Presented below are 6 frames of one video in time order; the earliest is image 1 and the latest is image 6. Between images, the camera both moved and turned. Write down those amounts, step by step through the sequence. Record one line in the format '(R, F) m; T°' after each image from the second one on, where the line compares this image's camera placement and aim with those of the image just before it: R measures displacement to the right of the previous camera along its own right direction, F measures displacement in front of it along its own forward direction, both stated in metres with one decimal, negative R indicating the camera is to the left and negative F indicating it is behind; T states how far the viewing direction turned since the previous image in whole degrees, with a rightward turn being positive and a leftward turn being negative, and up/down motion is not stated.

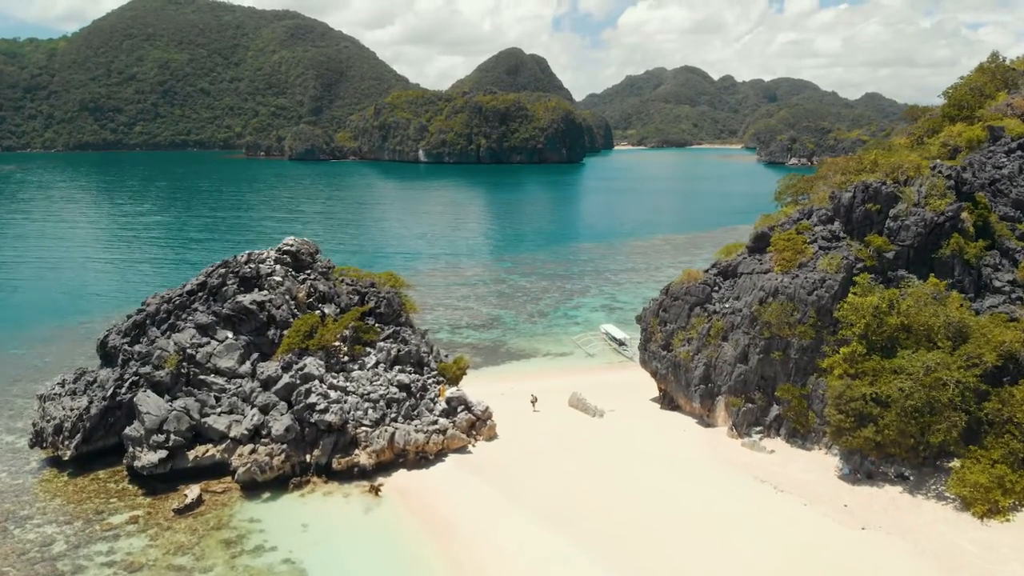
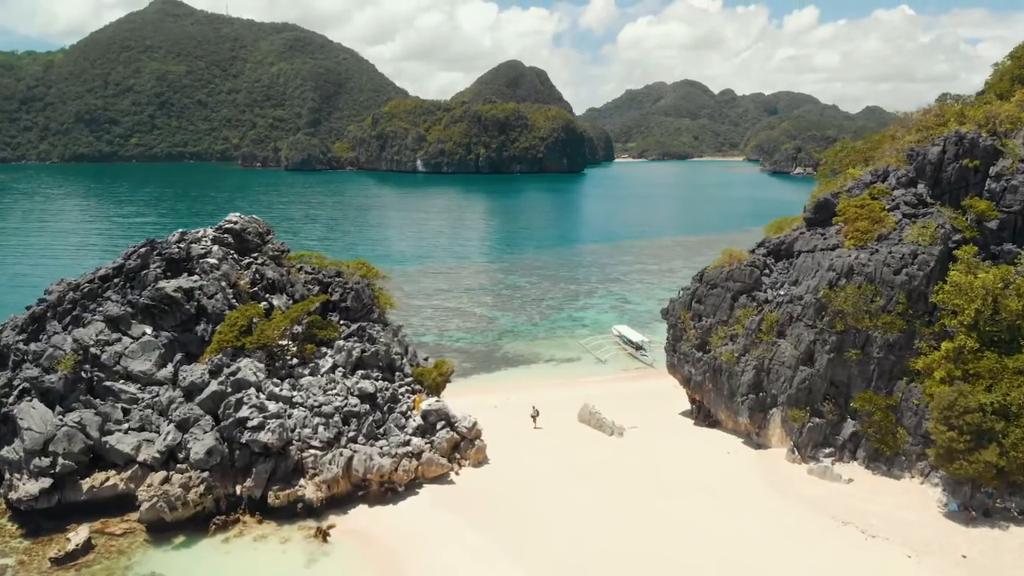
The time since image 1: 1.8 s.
(+0.2, +6.5) m; 0°
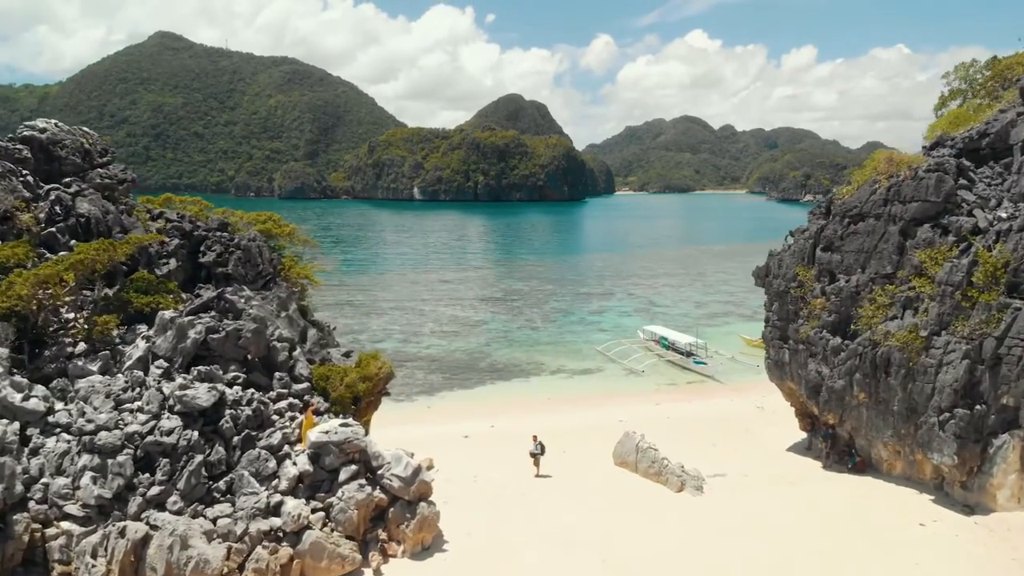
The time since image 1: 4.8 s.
(+0.4, +11.0) m; 0°
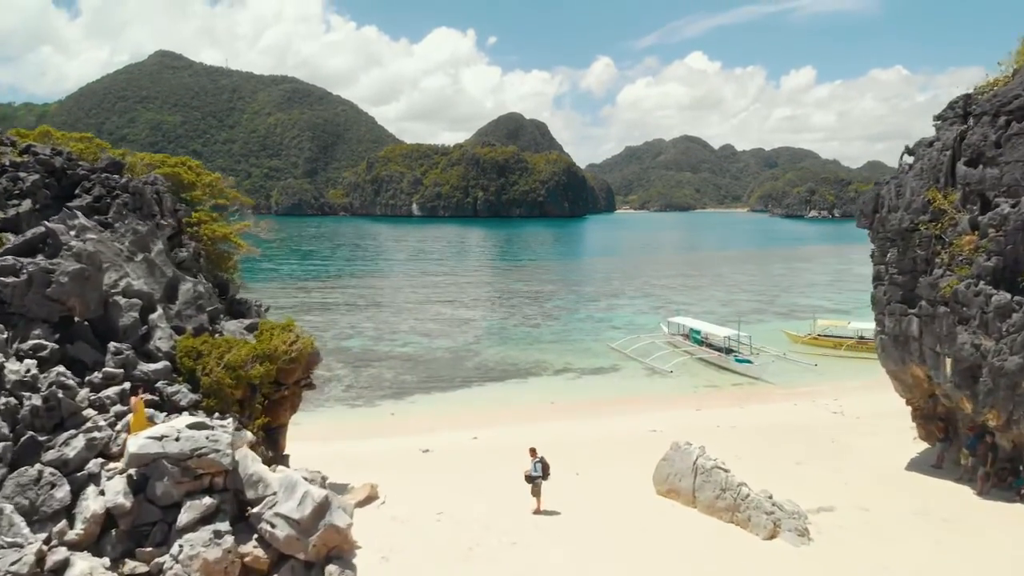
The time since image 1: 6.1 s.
(+0.2, +4.8) m; 0°
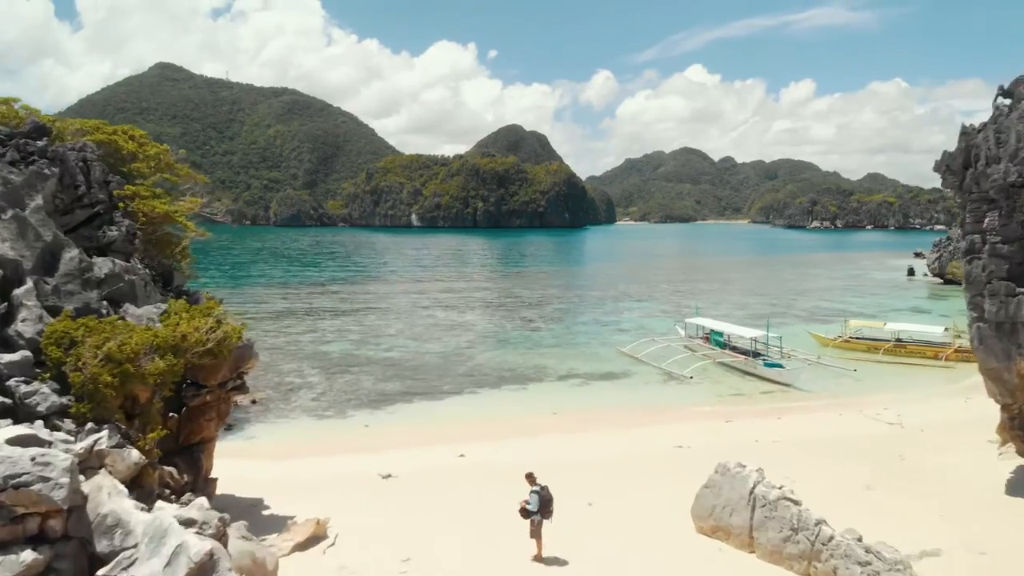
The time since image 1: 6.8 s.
(+0.1, +2.1) m; 0°
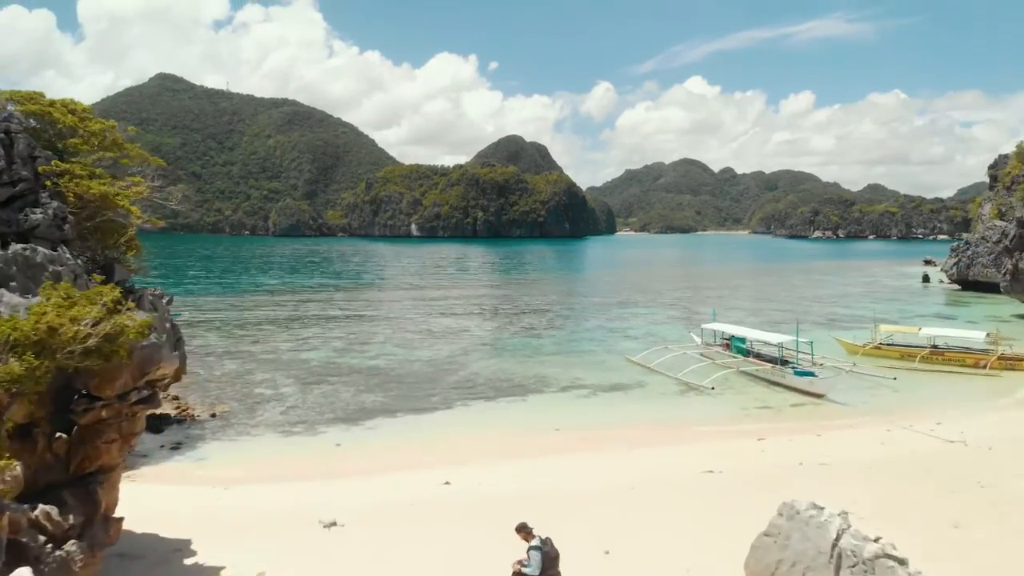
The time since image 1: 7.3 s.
(+0.1, +1.6) m; 0°
